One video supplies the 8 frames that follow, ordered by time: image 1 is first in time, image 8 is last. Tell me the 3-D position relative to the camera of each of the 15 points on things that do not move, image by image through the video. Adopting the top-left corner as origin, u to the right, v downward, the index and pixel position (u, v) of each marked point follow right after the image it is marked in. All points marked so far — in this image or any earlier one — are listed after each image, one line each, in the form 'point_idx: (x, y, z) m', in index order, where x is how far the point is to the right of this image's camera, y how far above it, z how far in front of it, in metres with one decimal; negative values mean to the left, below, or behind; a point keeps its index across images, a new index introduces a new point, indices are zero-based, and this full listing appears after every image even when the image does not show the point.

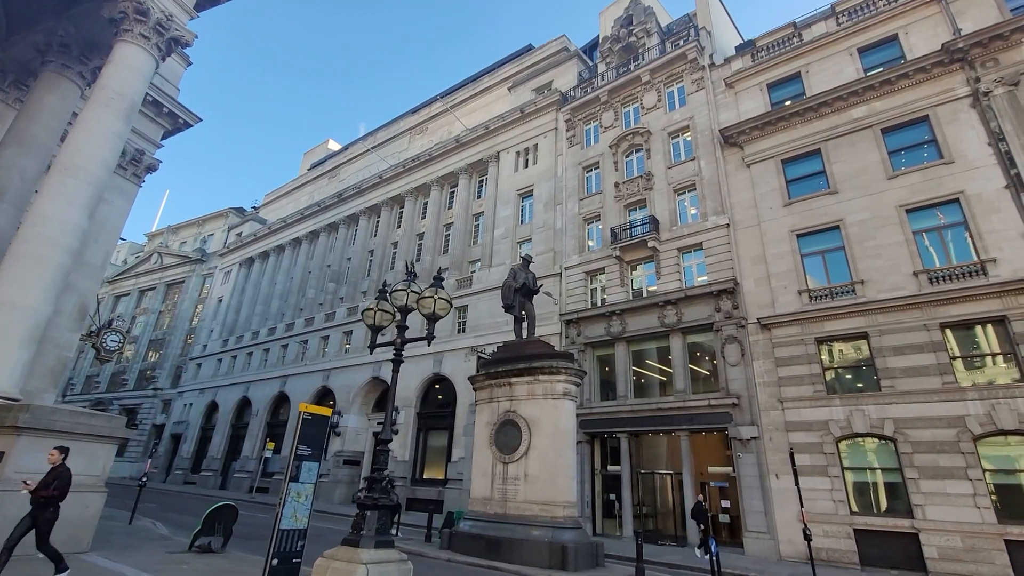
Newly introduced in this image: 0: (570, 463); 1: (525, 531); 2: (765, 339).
0: (+1.5, -4.5, +12.3) m
1: (+0.3, -5.9, +11.6) m
2: (+10.0, -2.0, +18.7) m
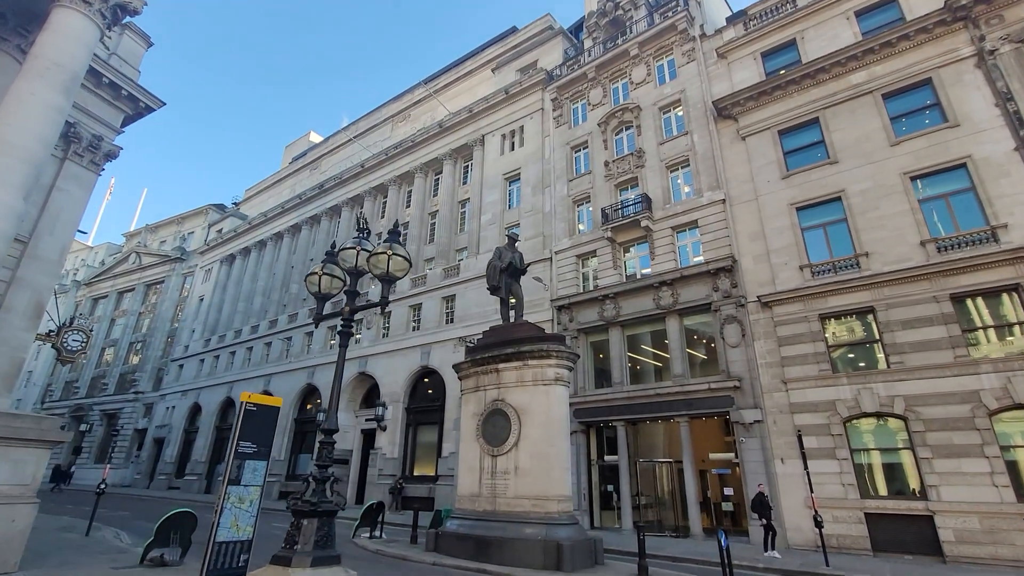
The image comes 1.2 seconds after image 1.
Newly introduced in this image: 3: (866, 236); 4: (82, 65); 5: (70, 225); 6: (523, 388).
0: (+1.2, -3.9, +11.3) m
1: (+0.1, -5.4, +10.6) m
2: (+9.5, -1.1, +17.8) m
3: (+12.4, +1.8, +16.8) m
4: (-12.4, +6.4, +13.7) m
5: (-17.4, +2.5, +18.9) m
6: (+0.3, -2.5, +12.0) m
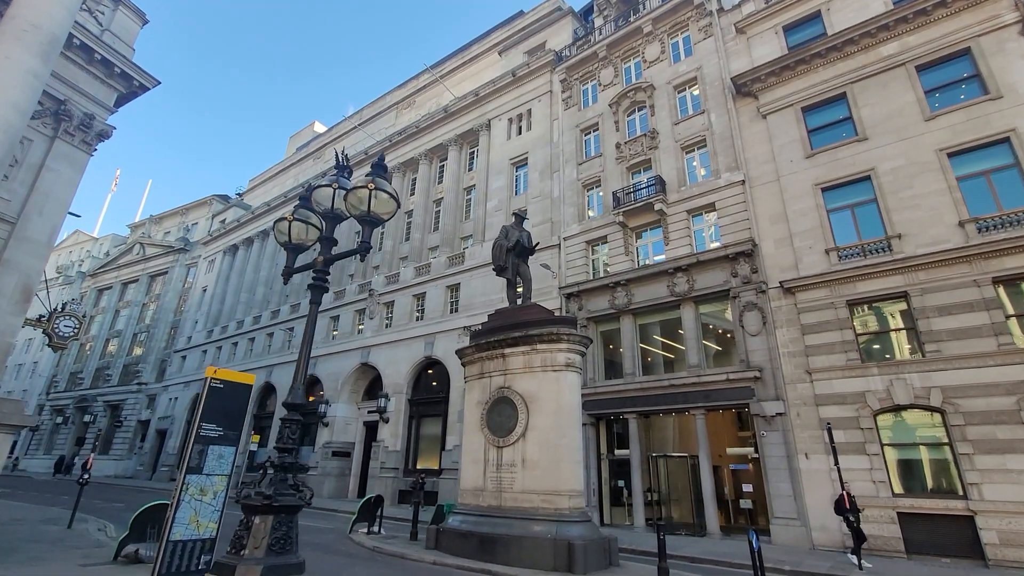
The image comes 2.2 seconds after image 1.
0: (+1.4, -3.4, +10.4) m
1: (+0.2, -4.9, +9.8) m
2: (+9.8, -0.6, +16.8) m
3: (+12.7, +2.3, +15.7) m
4: (-12.2, +7.0, +12.9) m
5: (-17.2, +3.2, +18.2) m
6: (+0.4, -2.0, +11.1) m
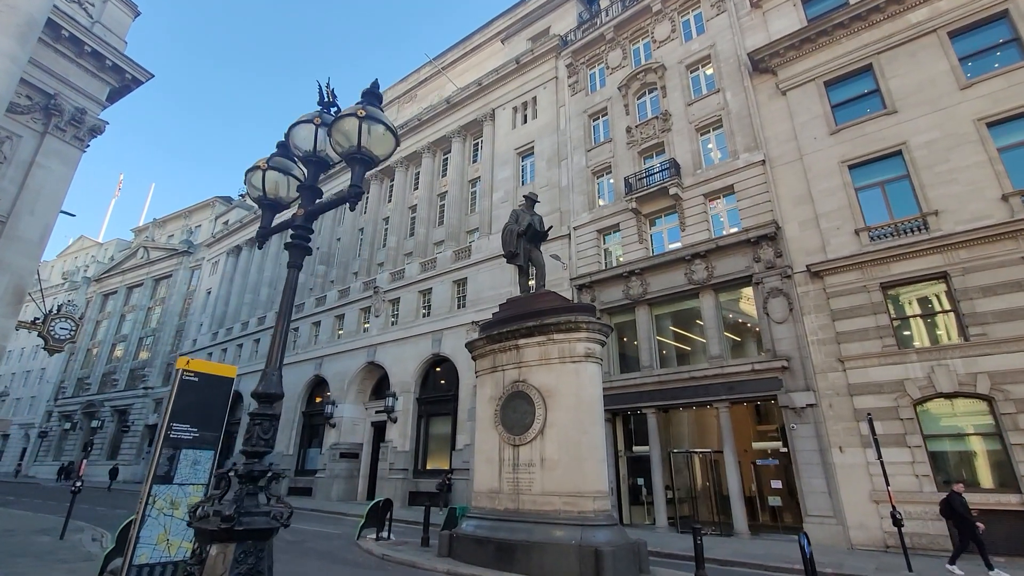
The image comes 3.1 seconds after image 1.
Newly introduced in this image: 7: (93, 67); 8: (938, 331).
0: (+1.7, -3.1, +9.6) m
1: (+0.6, -4.5, +8.9) m
2: (+10.1, 0.0, +15.8) m
3: (+13.0, +2.9, +14.7) m
4: (-12.0, +7.1, +12.1) m
5: (-16.9, +3.1, +17.5) m
6: (+0.8, -1.7, +10.3) m
7: (-17.0, +9.0, +19.4) m
8: (+11.9, -1.4, +14.0) m
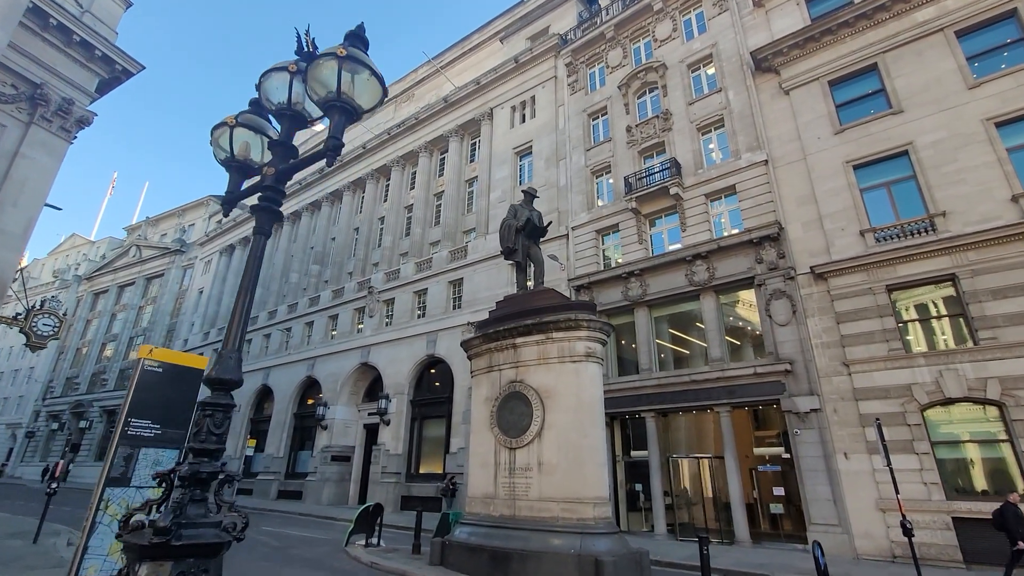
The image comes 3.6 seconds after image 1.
0: (+1.7, -3.0, +9.1) m
1: (+0.5, -4.5, +8.5) m
2: (+10.0, -0.1, +15.5) m
3: (+12.9, +2.9, +14.4) m
4: (-12.0, +7.2, +11.7) m
5: (-16.9, +3.3, +17.0) m
6: (+0.7, -1.6, +9.8) m
7: (-17.0, +9.2, +18.9) m
8: (+11.9, -1.4, +13.6) m
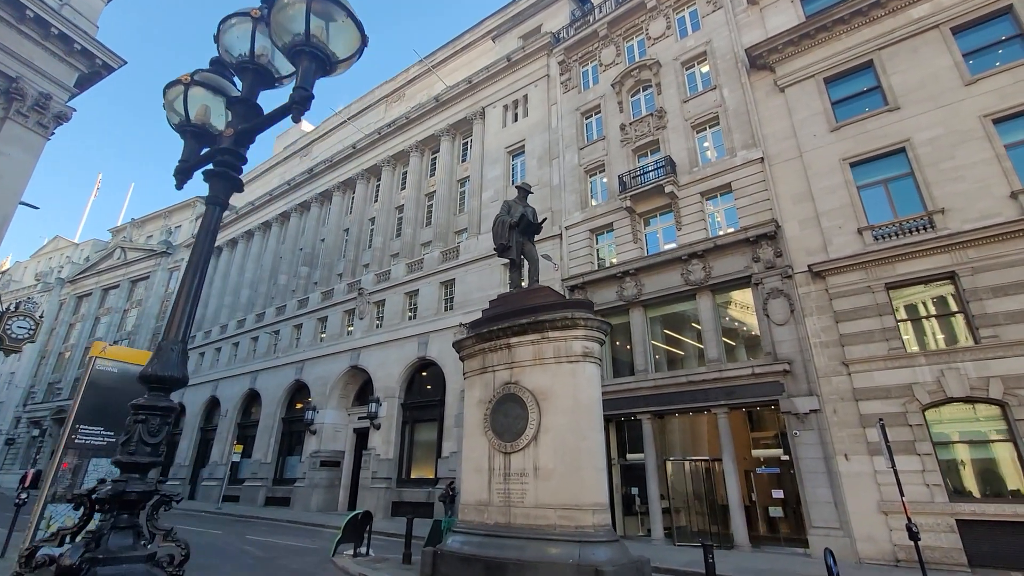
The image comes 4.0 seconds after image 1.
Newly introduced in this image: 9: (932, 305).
0: (+1.6, -2.9, +8.8) m
1: (+0.5, -4.4, +8.0) m
2: (+9.8, -0.1, +15.3) m
3: (+12.7, +2.9, +14.2) m
4: (-12.2, +7.3, +11.1) m
5: (-17.2, +3.3, +16.3) m
6: (+0.6, -1.6, +9.5) m
7: (-17.3, +9.1, +18.2) m
8: (+11.7, -1.4, +13.4) m
9: (+12.0, -0.5, +13.6) m
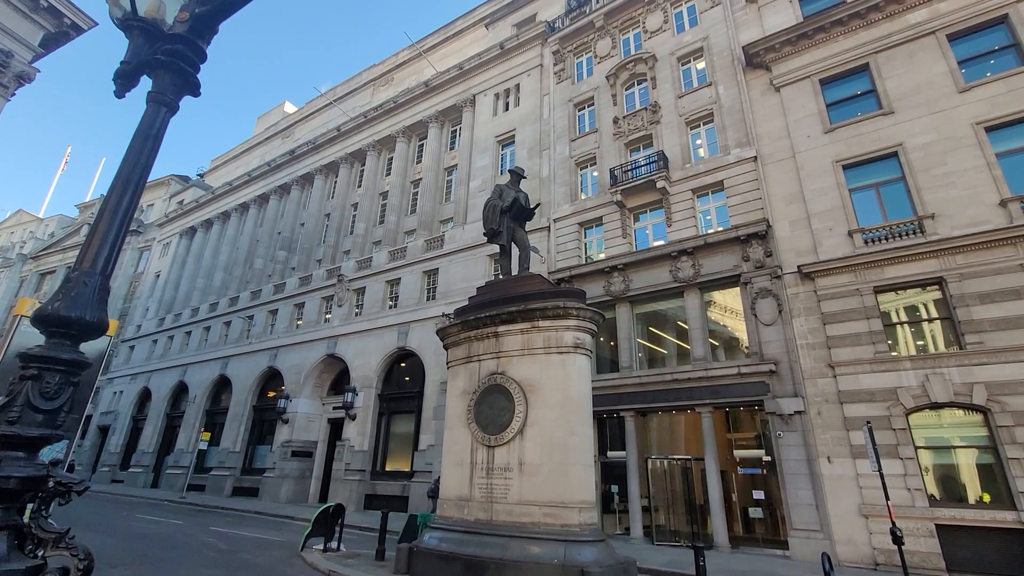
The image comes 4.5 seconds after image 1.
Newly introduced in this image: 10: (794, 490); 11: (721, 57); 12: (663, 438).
0: (+1.3, -2.7, +8.4) m
1: (+0.2, -4.2, +7.6) m
2: (+9.4, -0.1, +15.2) m
3: (+12.4, +2.7, +14.2) m
4: (-12.1, +8.0, +10.1) m
5: (-17.5, +4.3, +15.2) m
6: (+0.4, -1.3, +9.0) m
7: (-17.4, +10.1, +17.0) m
8: (+11.3, -1.5, +13.4) m
9: (+11.6, -0.6, +13.6) m
10: (+8.1, -5.8, +13.8) m
11: (+8.7, +9.6, +19.8) m
12: (+5.4, -5.4, +17.2) m
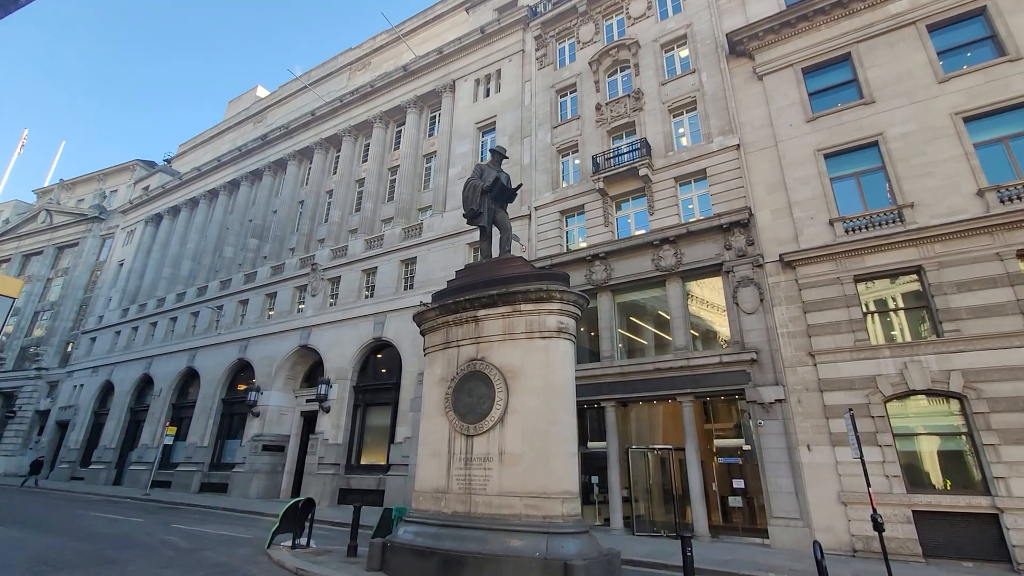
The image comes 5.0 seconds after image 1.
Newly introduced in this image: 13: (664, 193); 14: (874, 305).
0: (+1.0, -2.4, +8.0) m
1: (-0.1, -3.8, +7.2) m
2: (+8.8, +0.2, +15.1) m
3: (+11.9, +3.1, +14.2) m
4: (-12.4, +8.4, +9.1) m
5: (-18.0, +4.8, +13.9) m
6: (0.0, -1.0, +8.6) m
7: (-18.0, +10.6, +15.7) m
8: (+10.7, -1.2, +13.5) m
9: (+11.1, -0.3, +13.6) m
10: (+7.5, -5.5, +13.7) m
11: (+7.9, +10.0, +19.6) m
12: (+4.7, -5.0, +17.0) m
13: (+5.9, +3.7, +18.6) m
14: (+10.6, -0.4, +13.8) m
